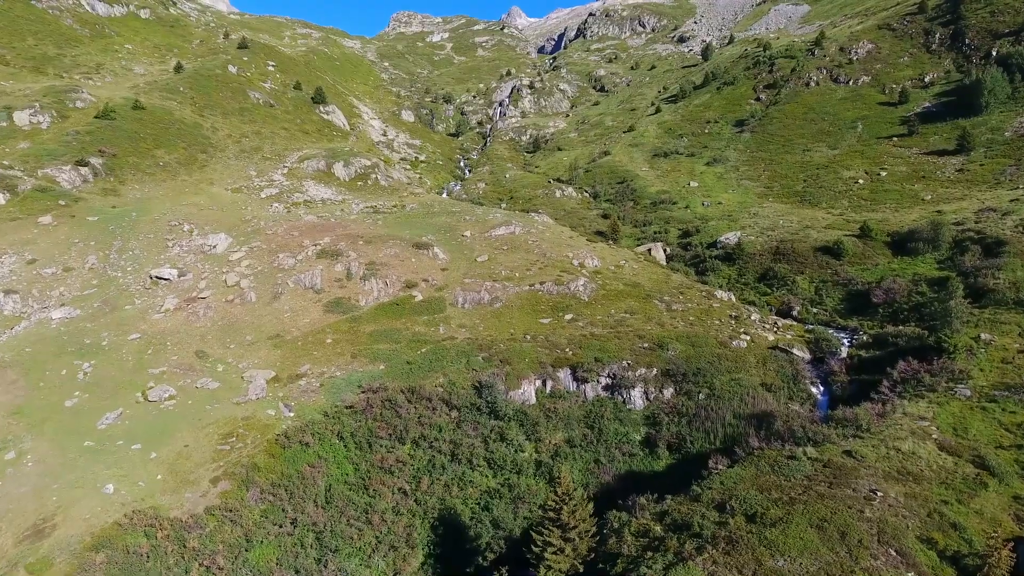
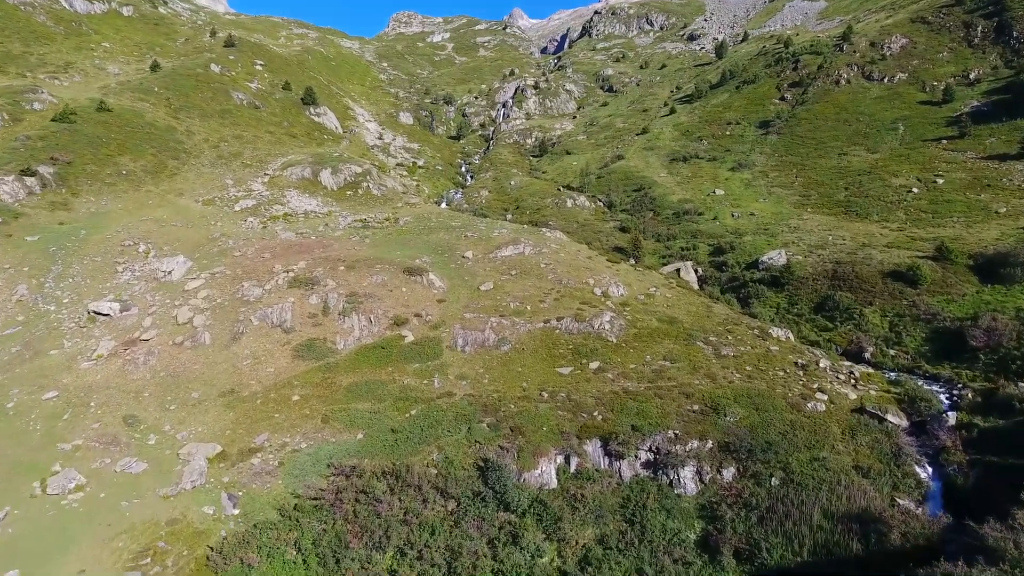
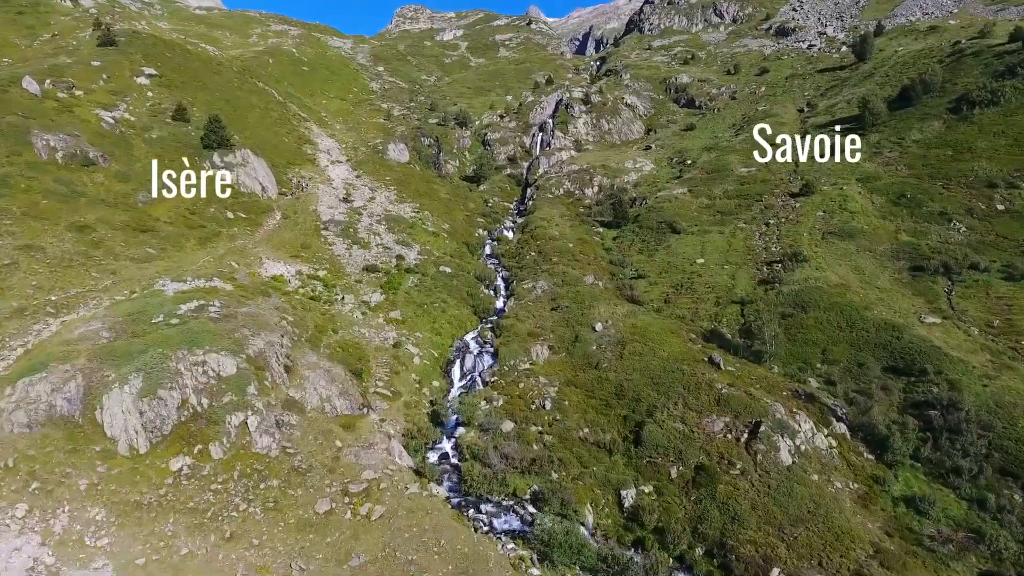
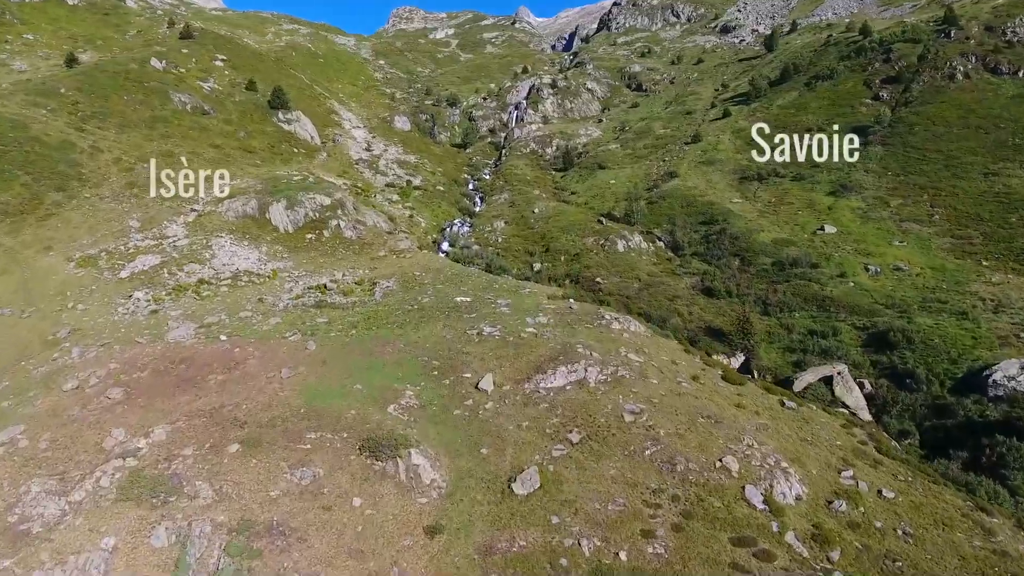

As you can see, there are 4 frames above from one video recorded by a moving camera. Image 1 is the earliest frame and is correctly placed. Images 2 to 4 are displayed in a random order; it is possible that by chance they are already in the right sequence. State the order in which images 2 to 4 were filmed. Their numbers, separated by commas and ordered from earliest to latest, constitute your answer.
2, 4, 3
